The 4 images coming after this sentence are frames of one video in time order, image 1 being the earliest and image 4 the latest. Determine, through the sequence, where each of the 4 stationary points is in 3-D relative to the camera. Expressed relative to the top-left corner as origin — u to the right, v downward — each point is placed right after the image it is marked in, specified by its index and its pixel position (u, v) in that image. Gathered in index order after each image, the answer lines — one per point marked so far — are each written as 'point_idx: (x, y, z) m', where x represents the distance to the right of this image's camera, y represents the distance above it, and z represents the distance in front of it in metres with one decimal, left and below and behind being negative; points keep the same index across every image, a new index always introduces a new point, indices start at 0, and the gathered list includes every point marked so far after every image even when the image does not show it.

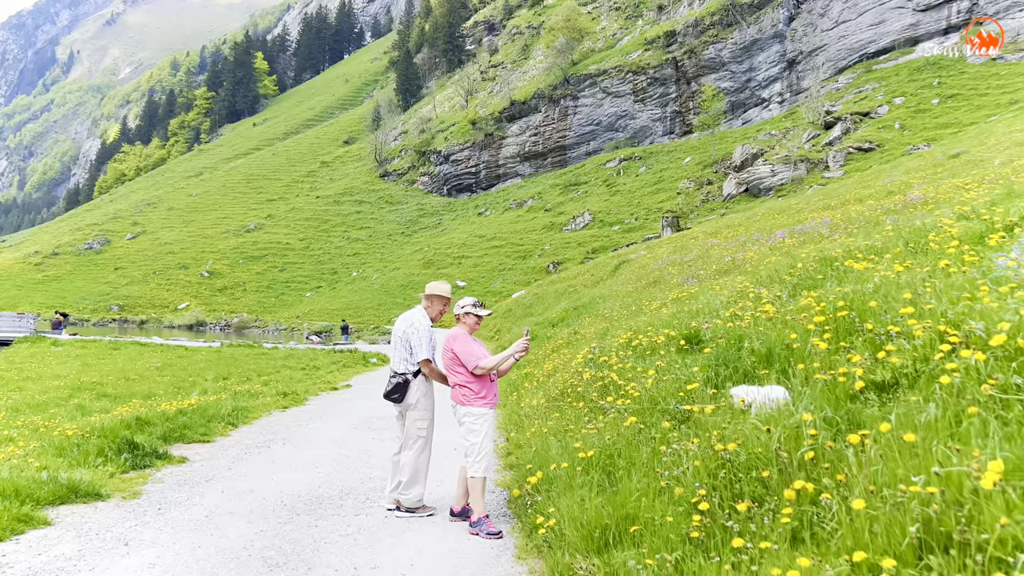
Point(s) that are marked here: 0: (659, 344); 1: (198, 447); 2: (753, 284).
0: (+1.8, -0.7, +10.0) m
1: (-4.4, -2.2, +11.2) m
2: (+3.4, +0.1, +11.5) m
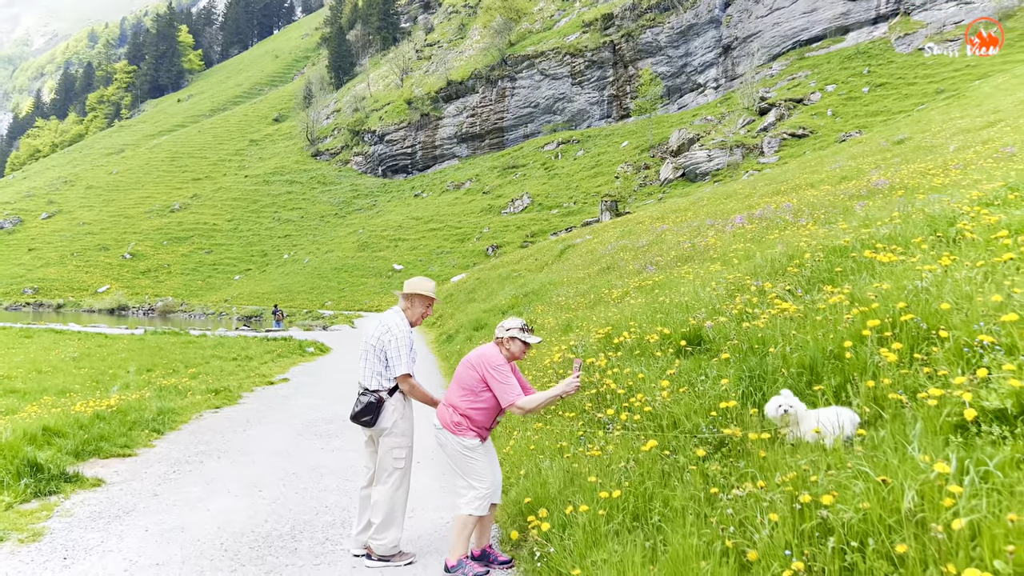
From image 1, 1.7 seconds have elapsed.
0: (+1.5, -0.6, +8.9) m
1: (-4.7, -2.1, +9.6) m
2: (+3.0, +0.2, +10.5) m
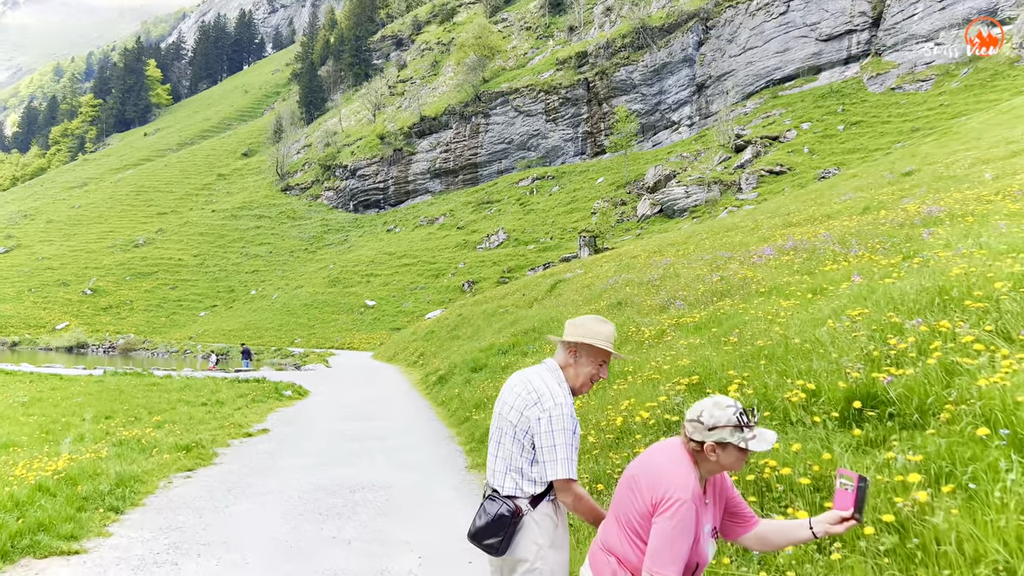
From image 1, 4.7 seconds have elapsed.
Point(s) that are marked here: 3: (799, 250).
0: (+2.3, -1.0, +6.6) m
1: (-4.0, -2.5, +7.1) m
2: (+3.7, -0.2, +8.3) m
3: (+7.0, +0.9, +19.7) m
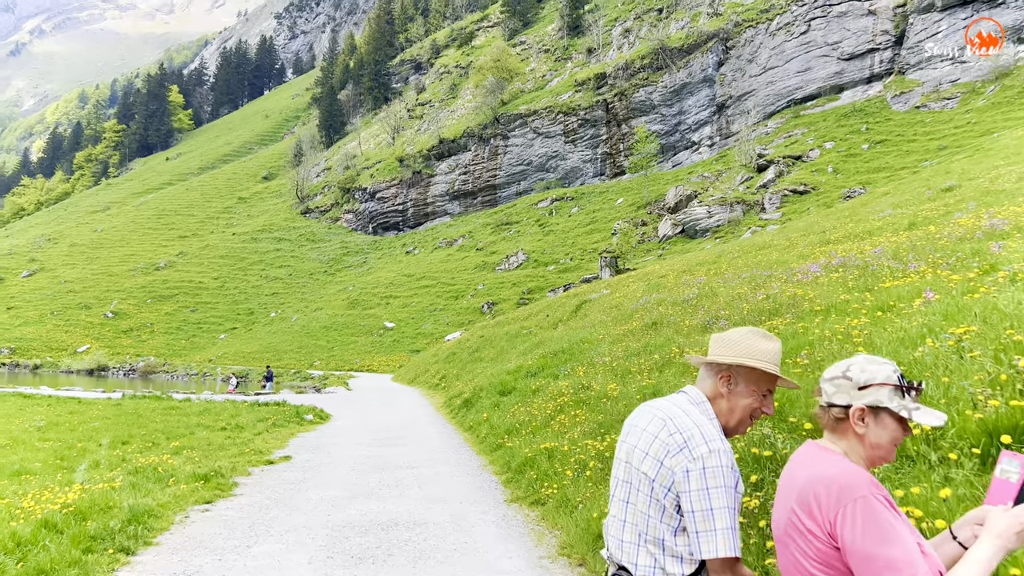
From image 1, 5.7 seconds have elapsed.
0: (+2.8, -1.1, +5.6) m
1: (-3.5, -2.6, +6.2) m
2: (+4.3, -0.4, +7.3) m
3: (+7.8, +0.5, +18.7) m
